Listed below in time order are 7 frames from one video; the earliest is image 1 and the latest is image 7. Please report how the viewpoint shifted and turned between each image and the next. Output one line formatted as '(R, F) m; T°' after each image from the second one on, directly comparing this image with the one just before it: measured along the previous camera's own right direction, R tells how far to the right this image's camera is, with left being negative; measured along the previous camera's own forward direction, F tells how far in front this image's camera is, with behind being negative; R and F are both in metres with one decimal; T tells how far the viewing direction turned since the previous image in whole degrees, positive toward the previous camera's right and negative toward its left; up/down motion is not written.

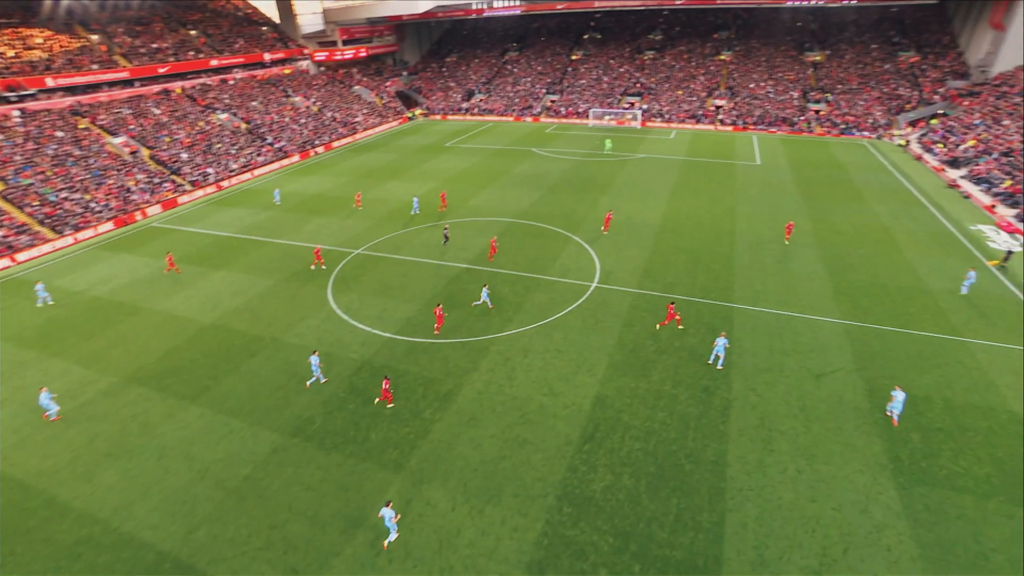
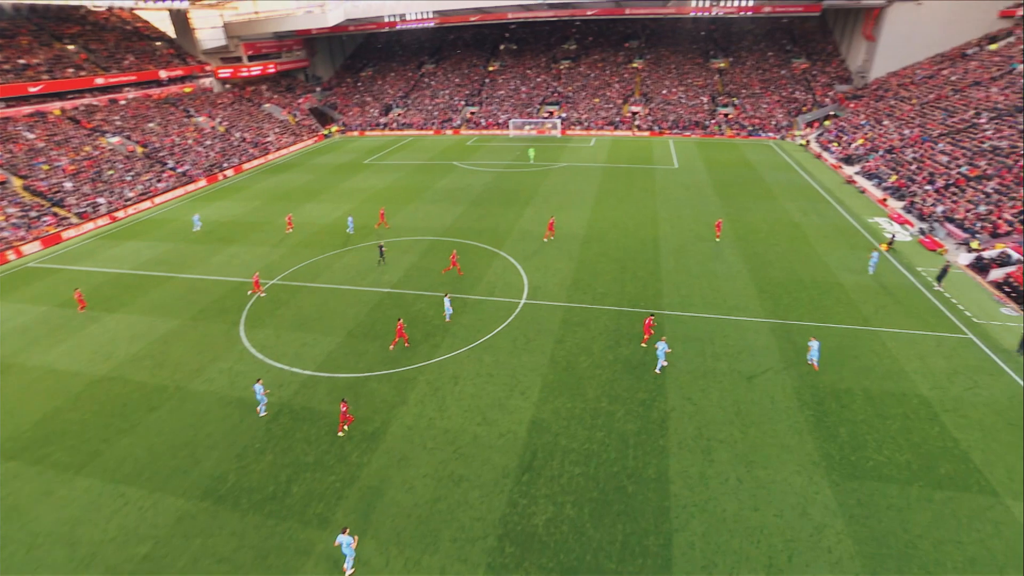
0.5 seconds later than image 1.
(+0.3, +0.6) m; +7°
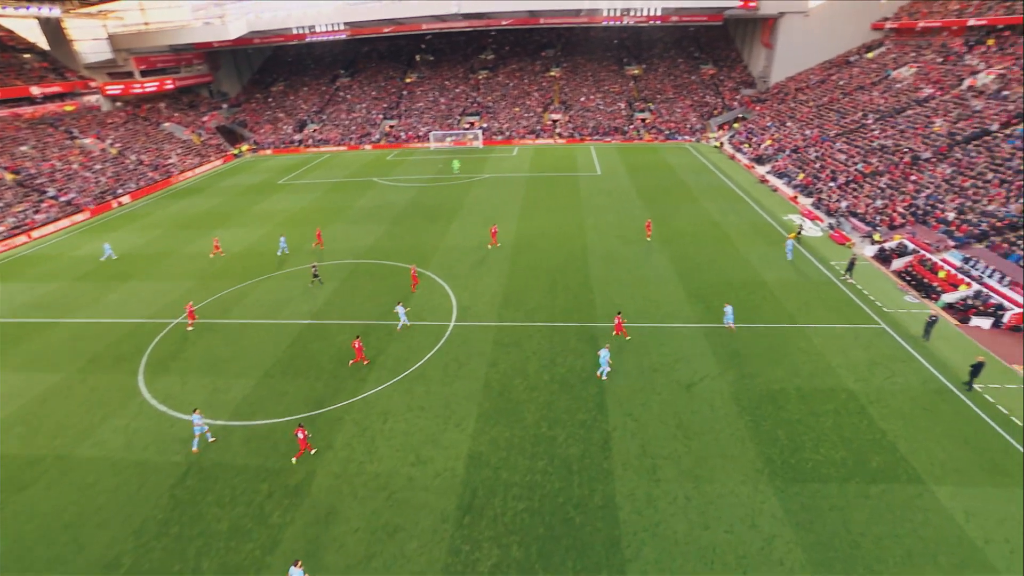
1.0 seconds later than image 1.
(+0.2, +0.7) m; +7°
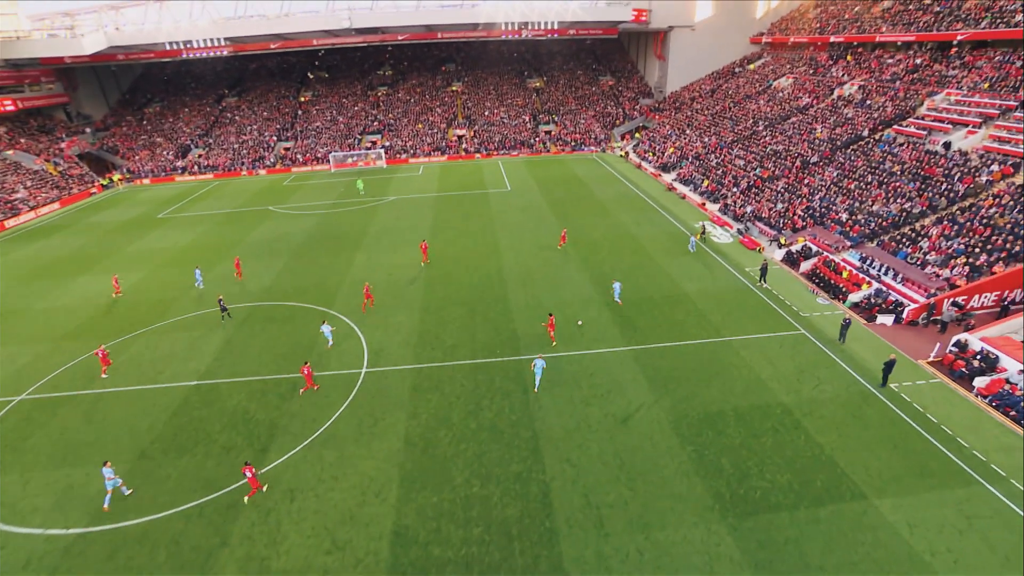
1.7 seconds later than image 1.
(+0.1, +1.4) m; +9°
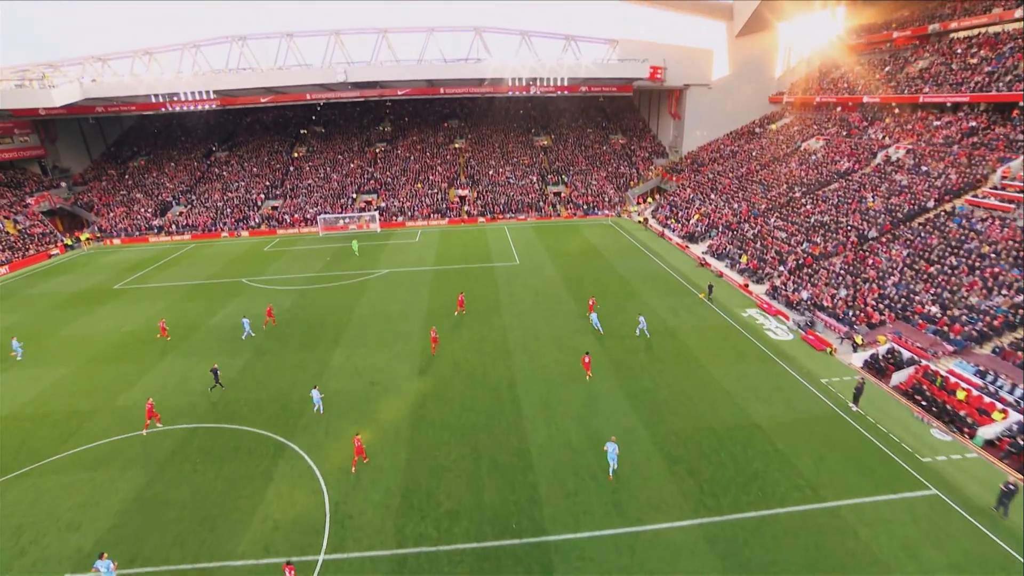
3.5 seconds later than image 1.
(-0.6, +4.8) m; 0°
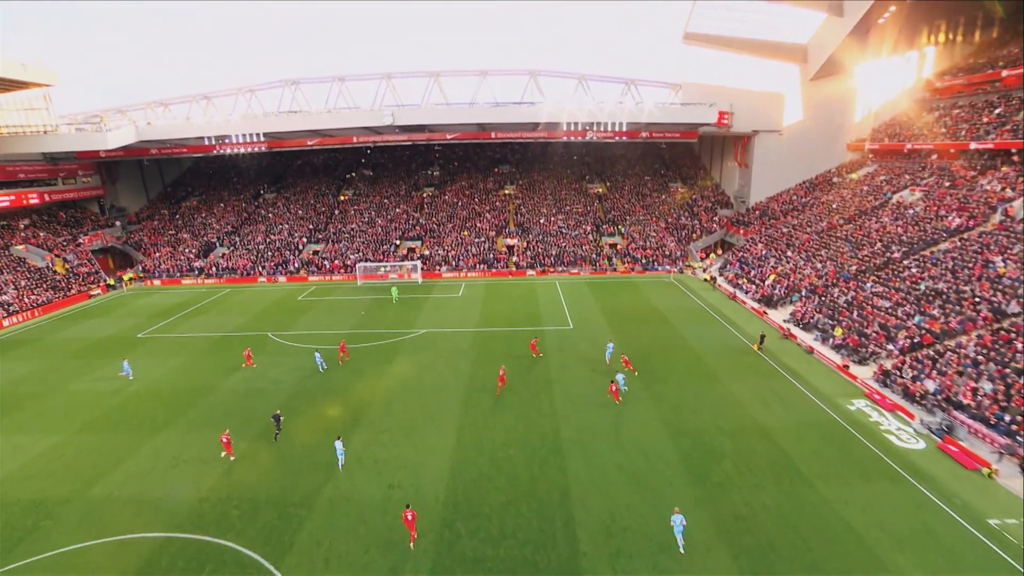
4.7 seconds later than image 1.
(-0.3, +3.6) m; -5°
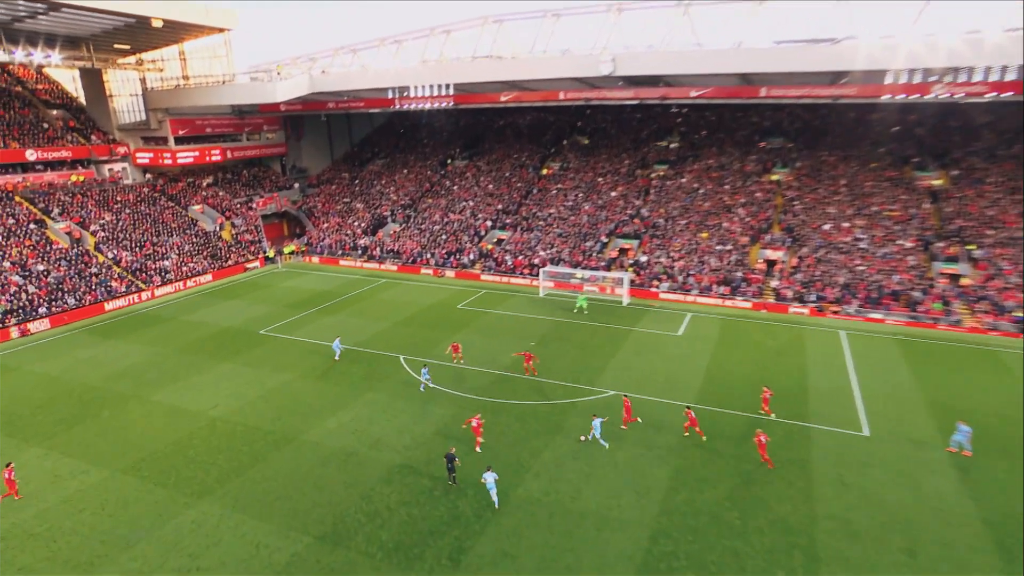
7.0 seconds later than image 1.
(-1.8, +13.1) m; -22°
